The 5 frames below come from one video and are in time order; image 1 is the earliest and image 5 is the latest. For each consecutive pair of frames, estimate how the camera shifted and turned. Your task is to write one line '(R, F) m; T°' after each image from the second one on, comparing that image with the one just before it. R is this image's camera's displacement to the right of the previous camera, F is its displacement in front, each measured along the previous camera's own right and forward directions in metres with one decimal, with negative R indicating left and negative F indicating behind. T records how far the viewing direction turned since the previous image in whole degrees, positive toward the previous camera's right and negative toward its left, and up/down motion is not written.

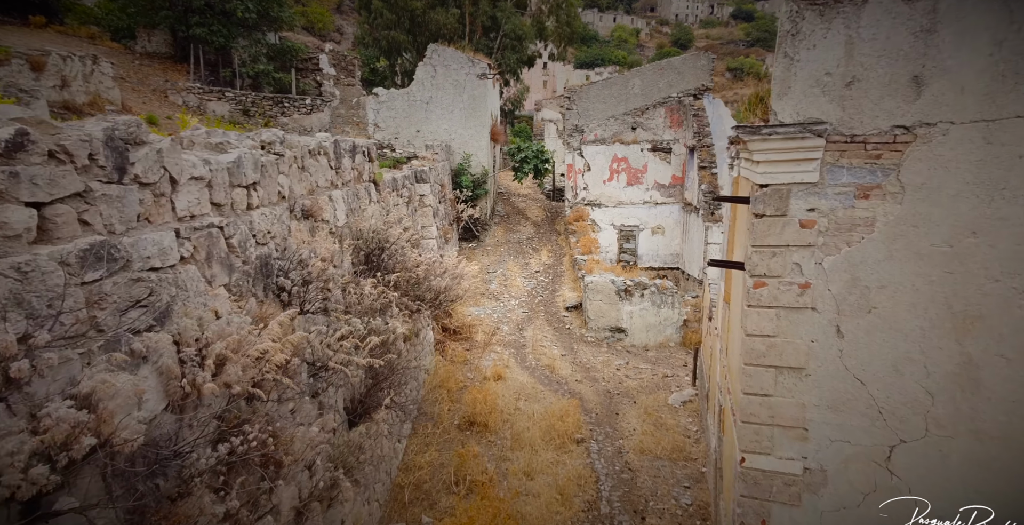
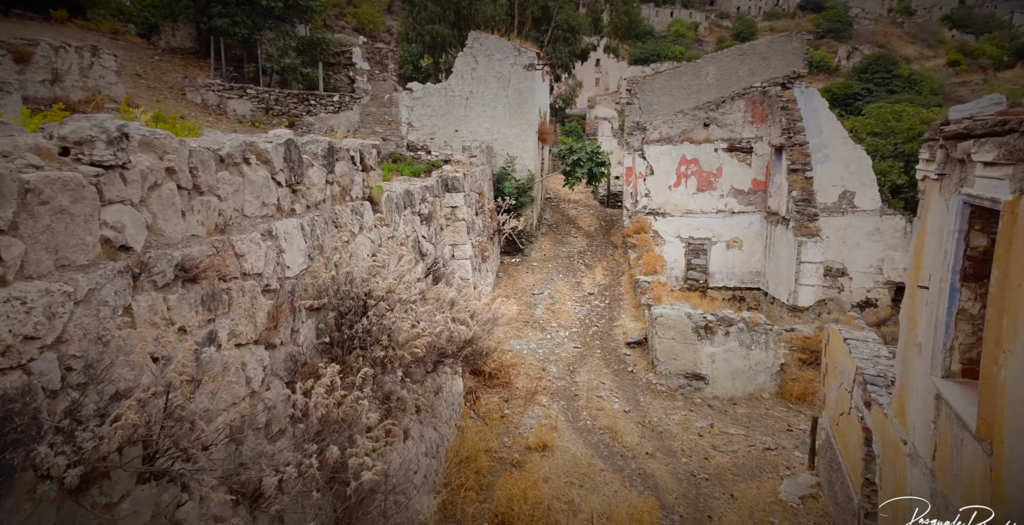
(0.0, +1.5) m; -5°
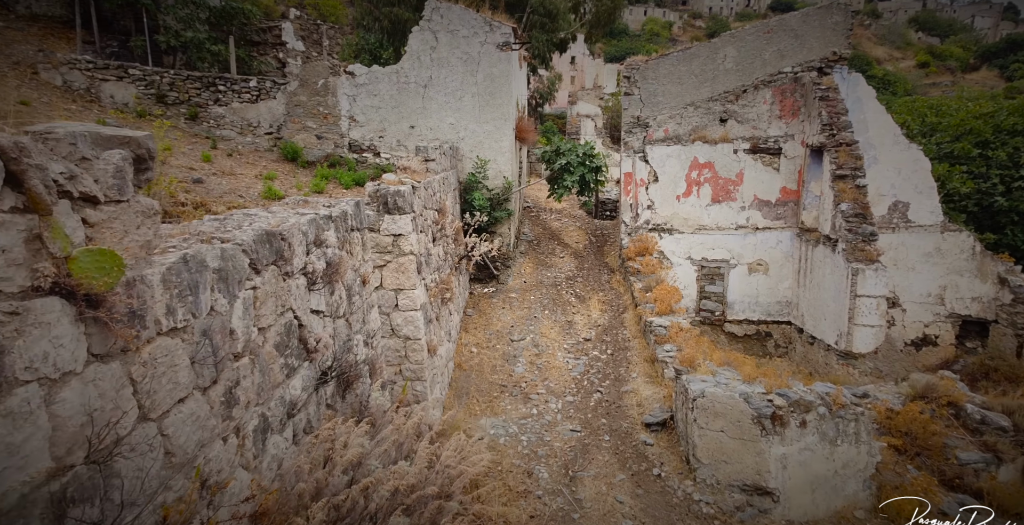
(0.0, +2.3) m; +3°
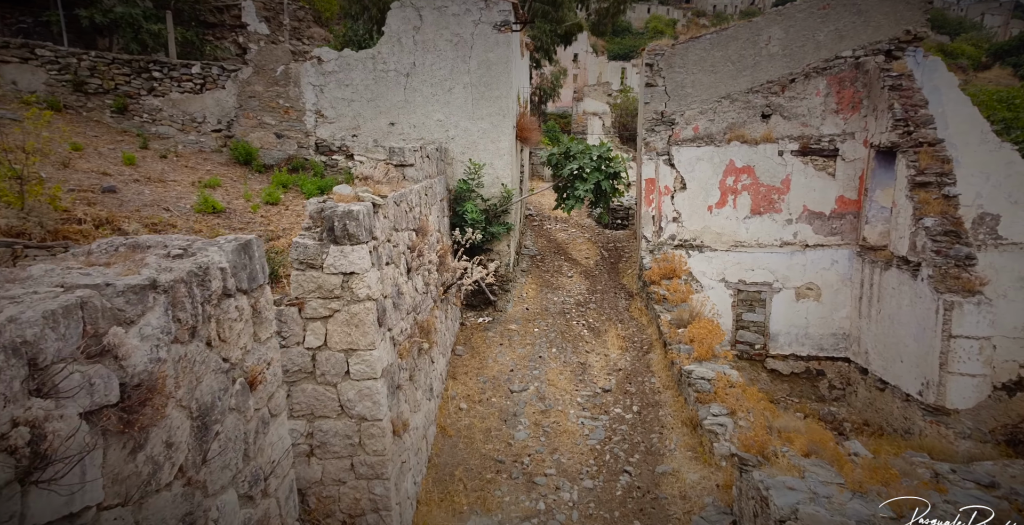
(0.0, +1.5) m; 0°
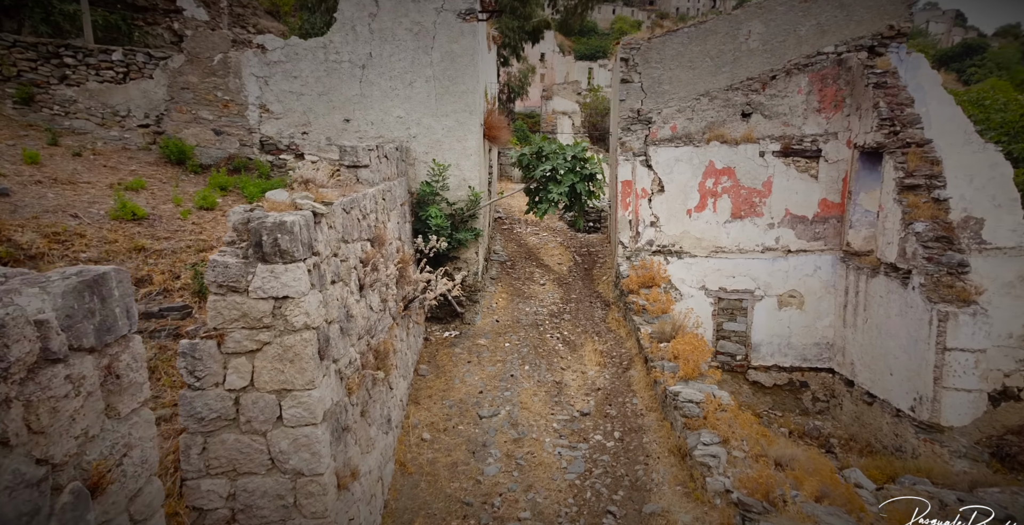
(0.0, +0.6) m; +3°
